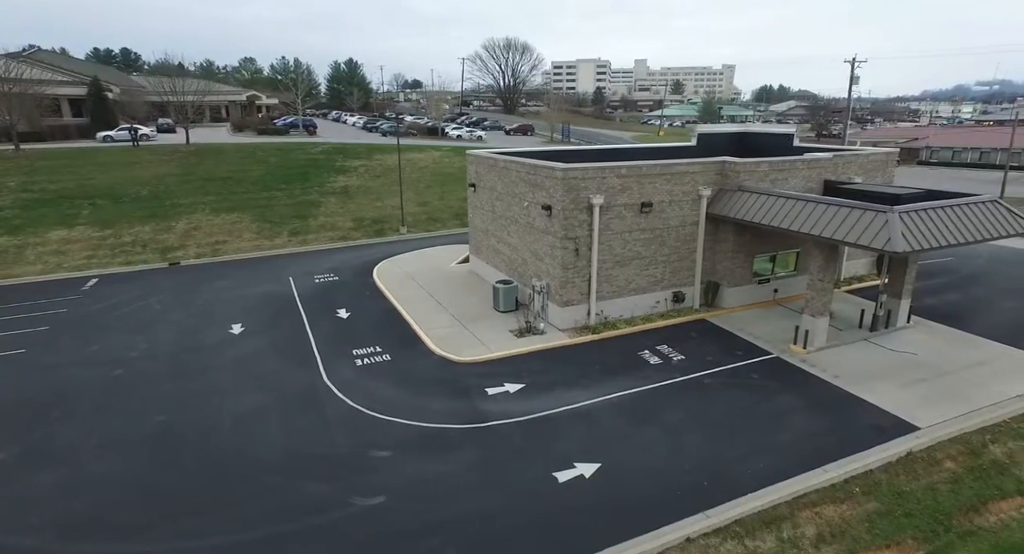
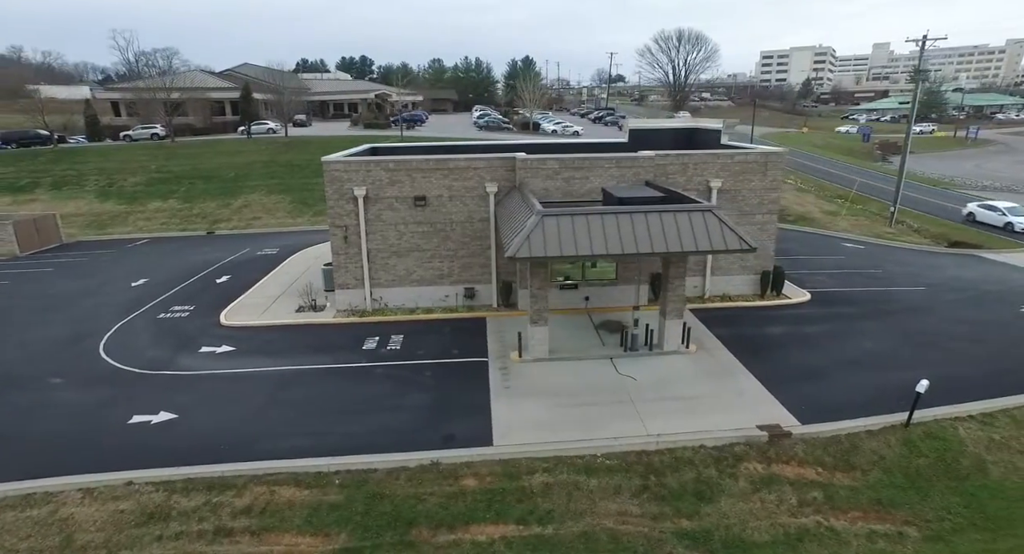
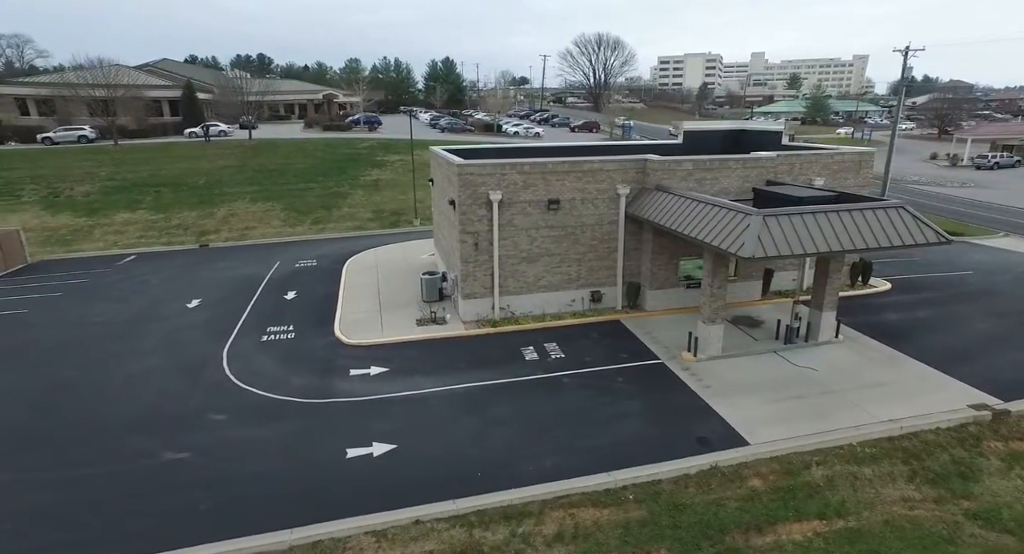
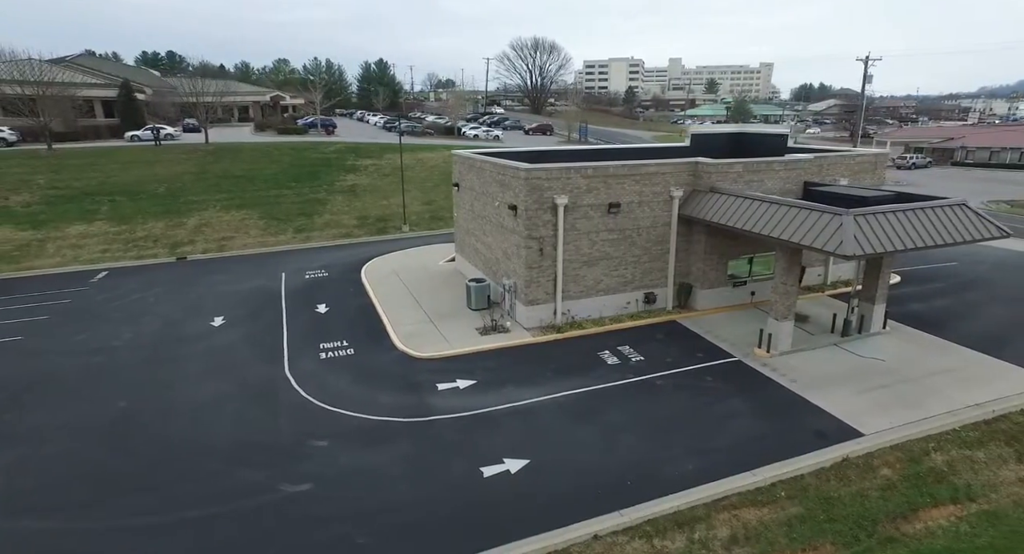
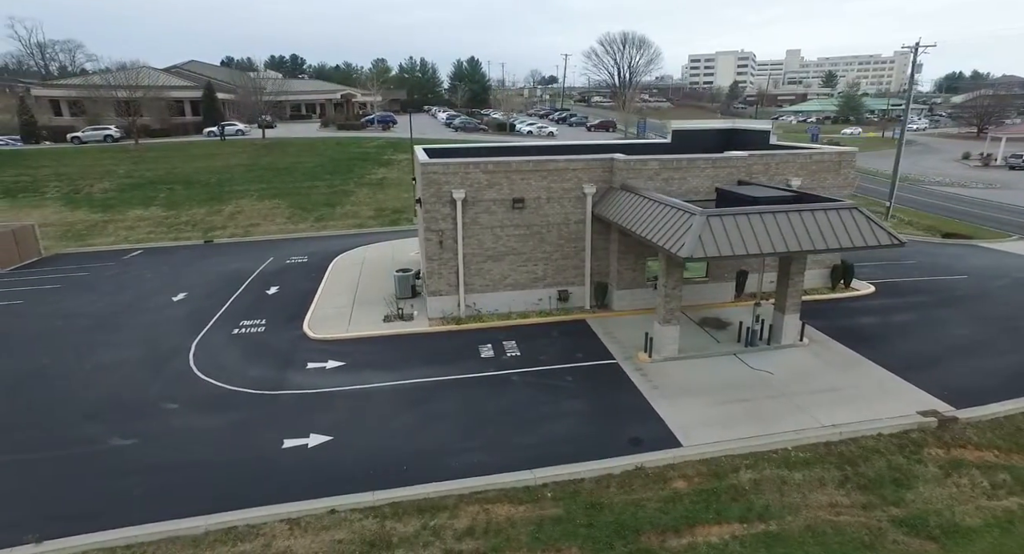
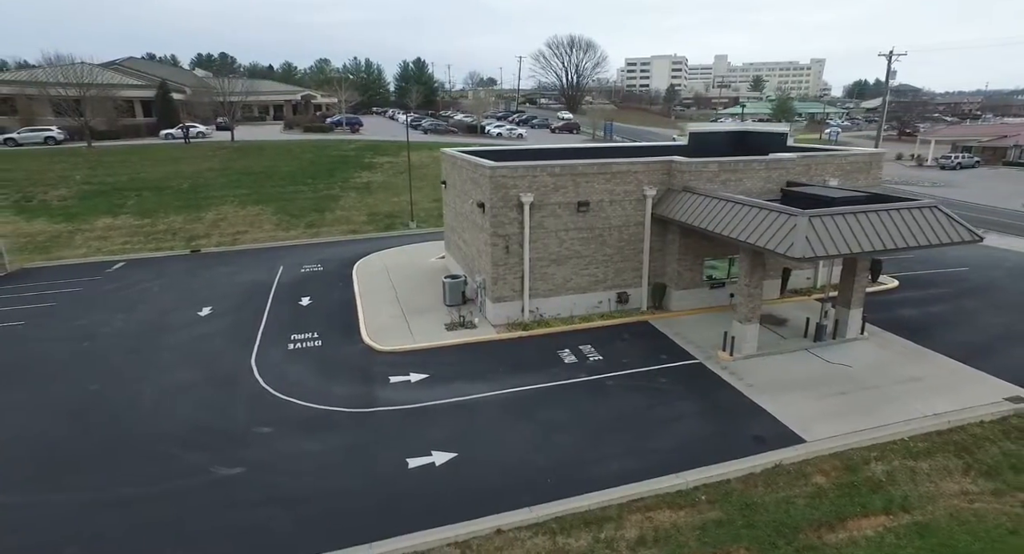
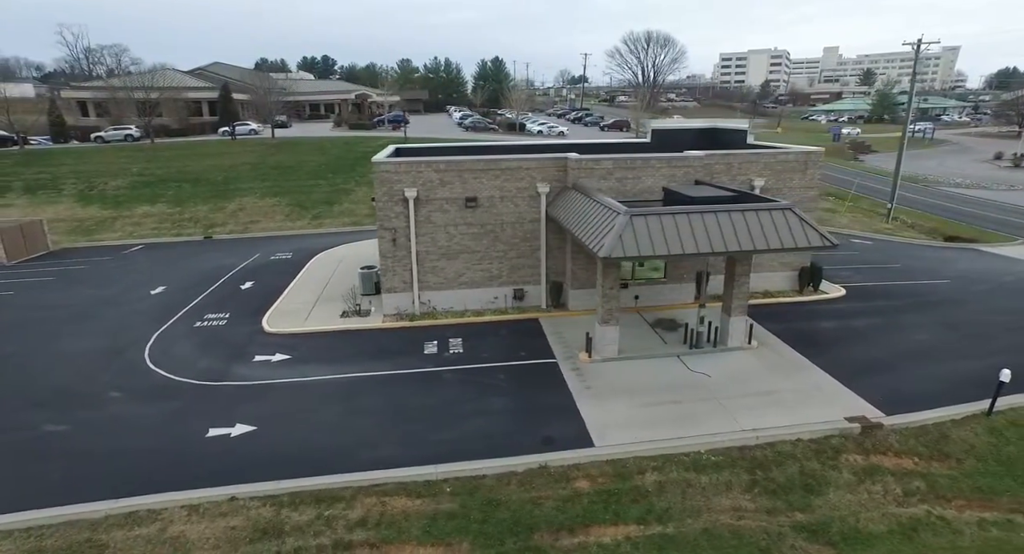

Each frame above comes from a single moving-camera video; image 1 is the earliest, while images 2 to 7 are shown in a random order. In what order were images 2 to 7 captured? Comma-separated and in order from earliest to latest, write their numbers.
4, 6, 3, 5, 7, 2
